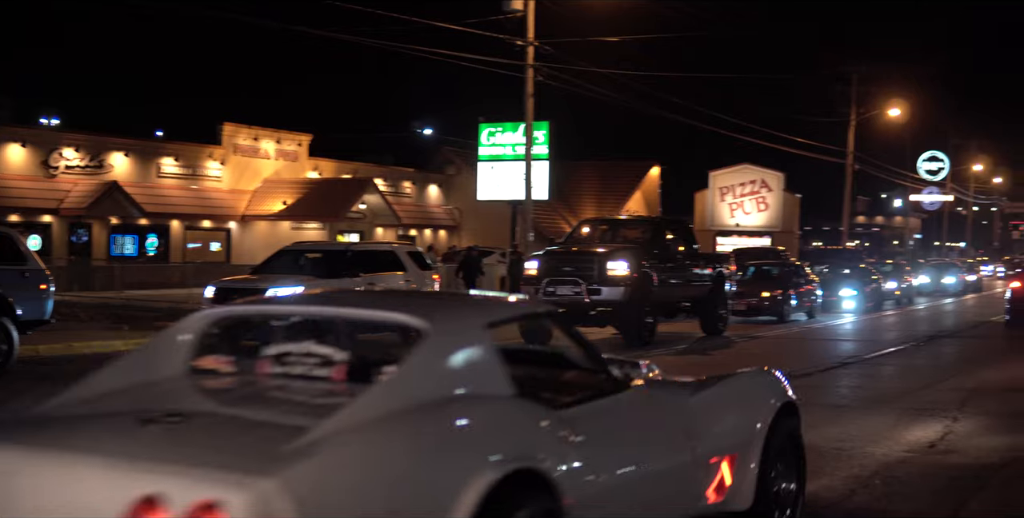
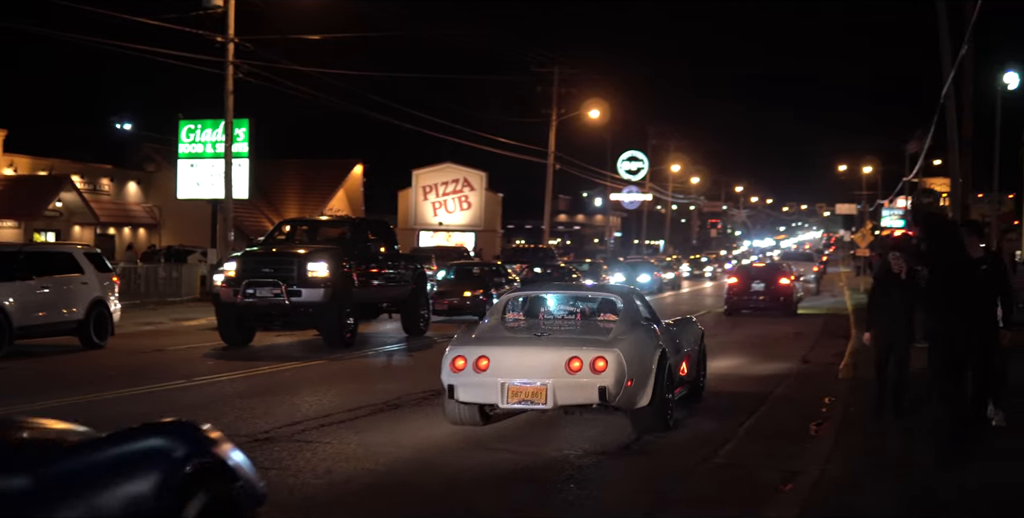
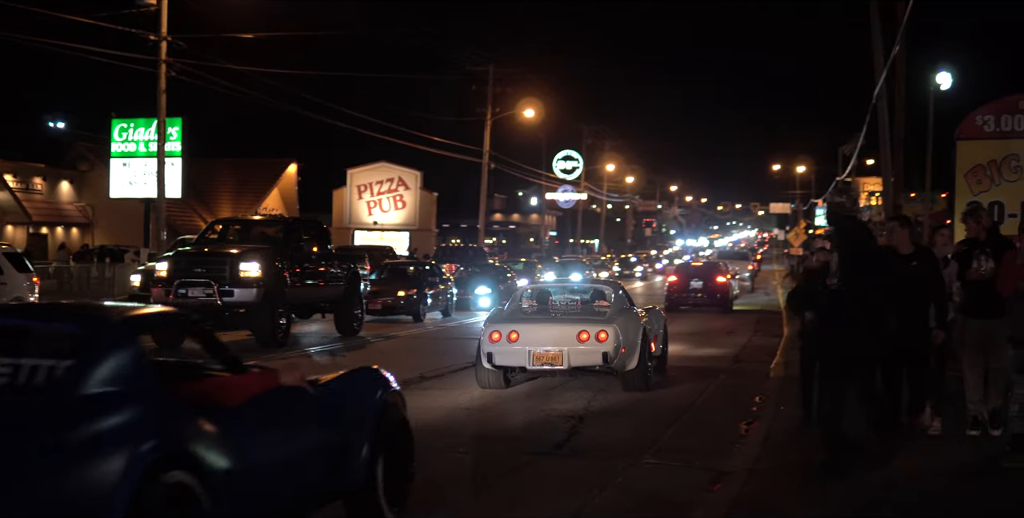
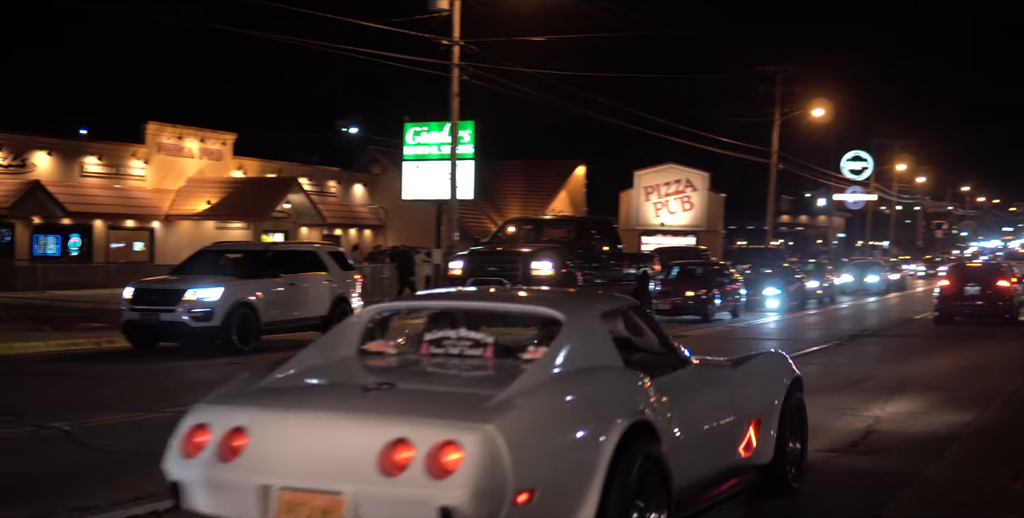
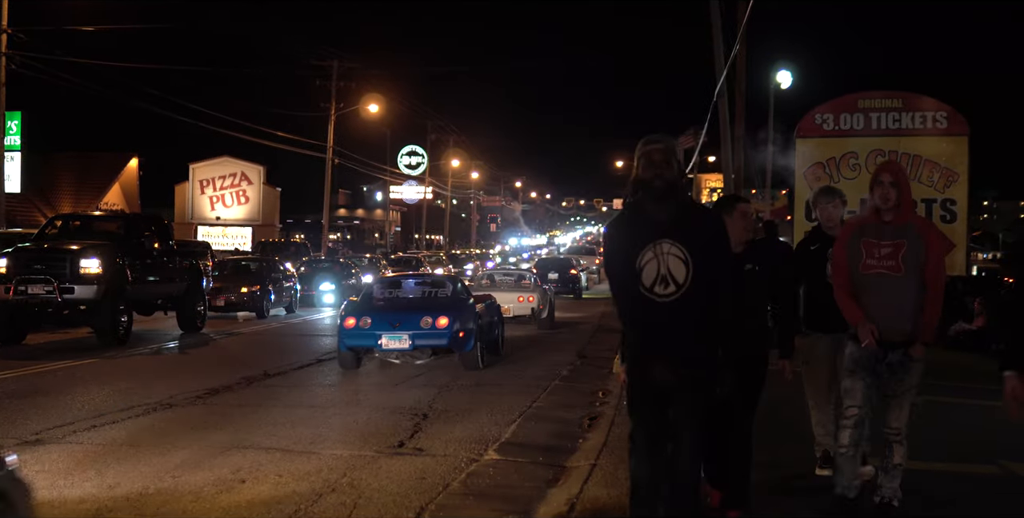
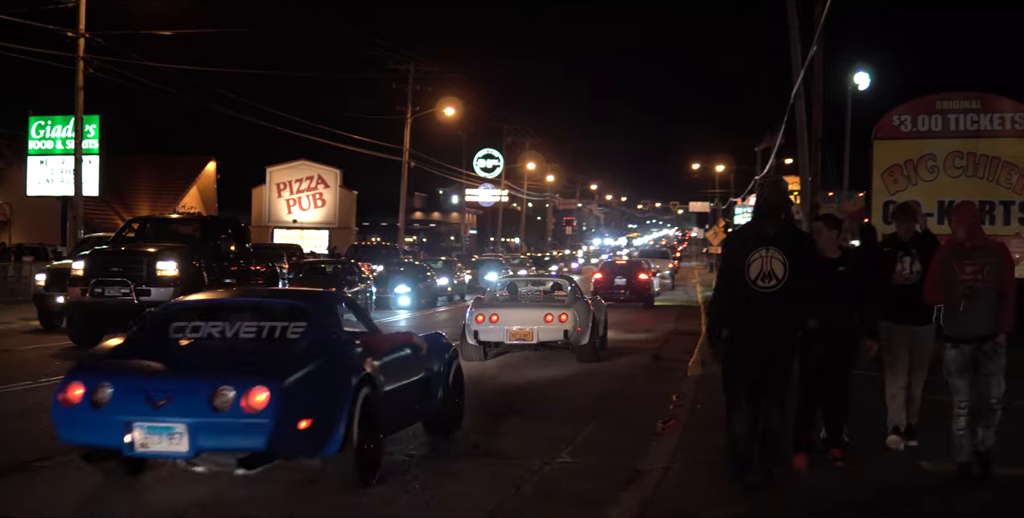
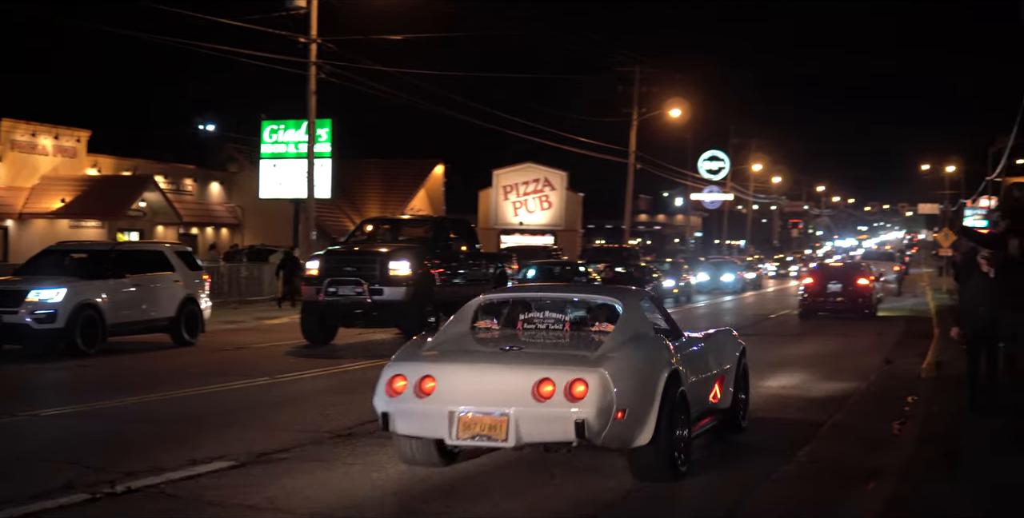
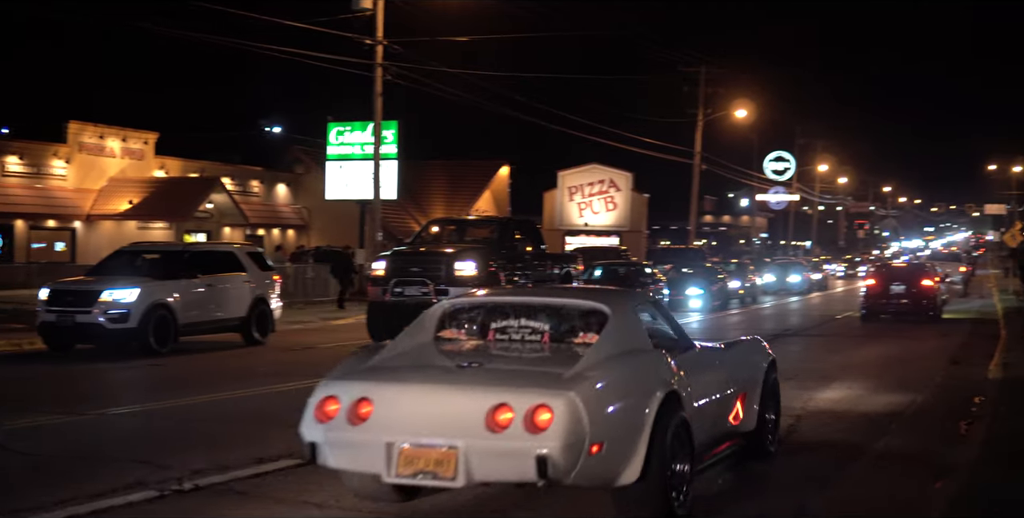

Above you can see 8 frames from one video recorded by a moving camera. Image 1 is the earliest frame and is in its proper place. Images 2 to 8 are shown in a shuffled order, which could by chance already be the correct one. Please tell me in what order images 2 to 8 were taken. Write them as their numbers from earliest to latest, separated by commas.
4, 8, 7, 2, 3, 6, 5
